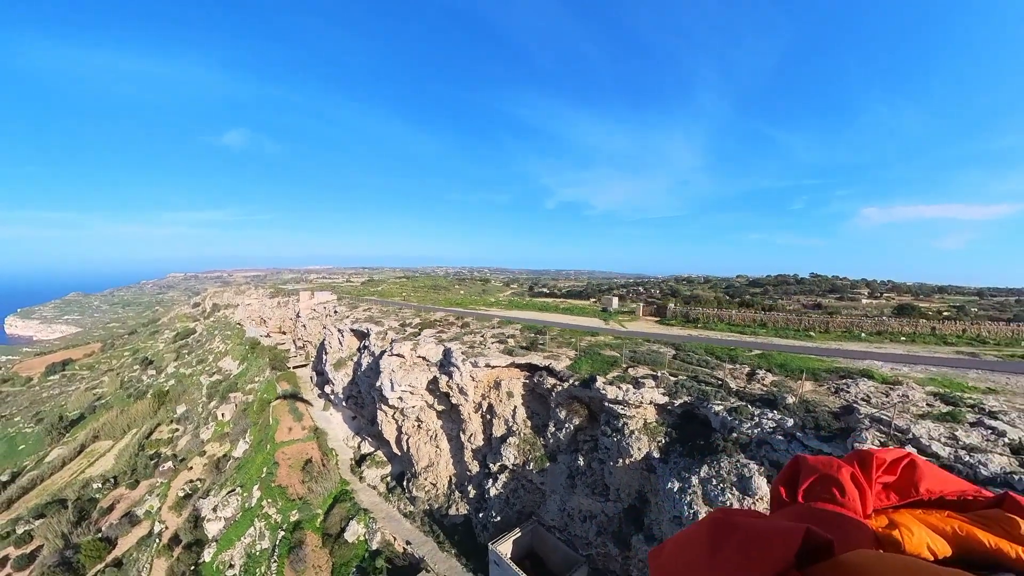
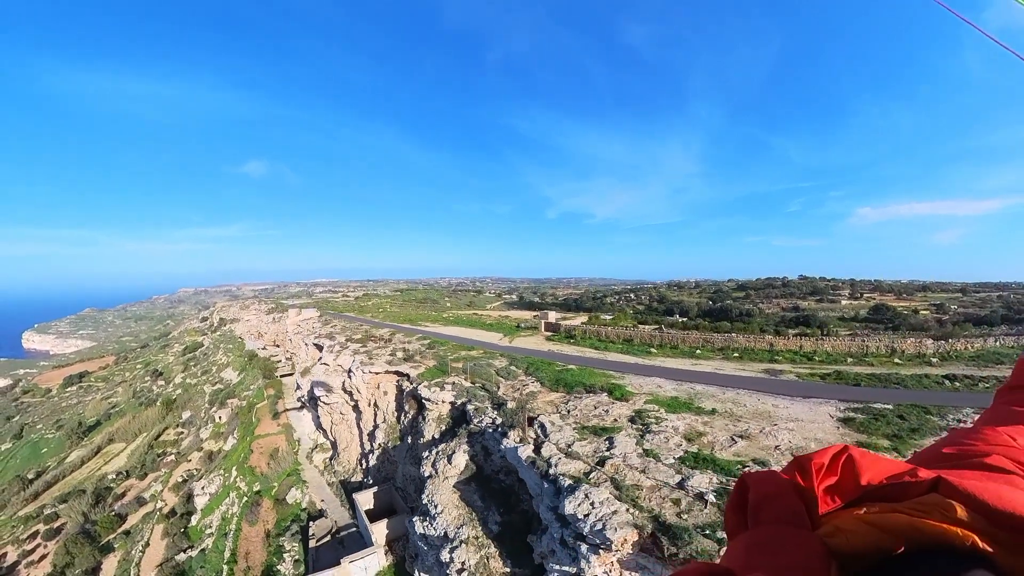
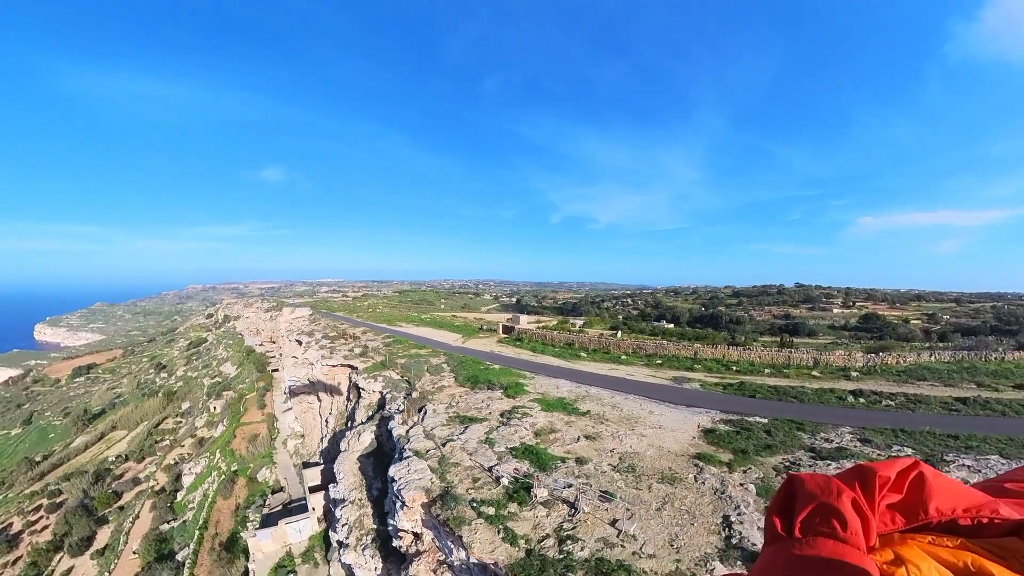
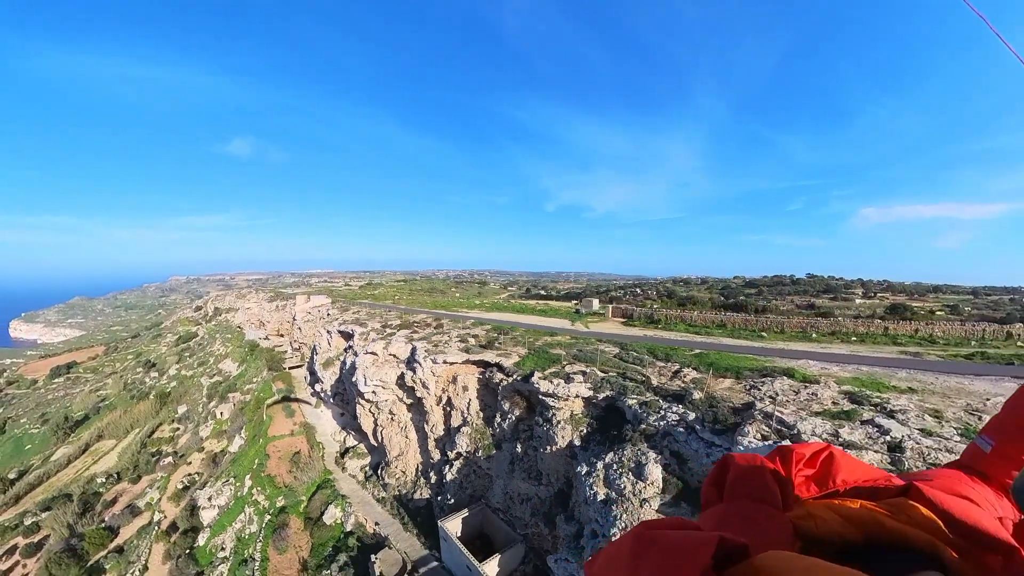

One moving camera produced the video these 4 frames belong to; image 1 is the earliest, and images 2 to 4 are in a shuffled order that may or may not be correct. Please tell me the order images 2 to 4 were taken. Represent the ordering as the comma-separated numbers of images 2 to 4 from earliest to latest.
4, 2, 3
